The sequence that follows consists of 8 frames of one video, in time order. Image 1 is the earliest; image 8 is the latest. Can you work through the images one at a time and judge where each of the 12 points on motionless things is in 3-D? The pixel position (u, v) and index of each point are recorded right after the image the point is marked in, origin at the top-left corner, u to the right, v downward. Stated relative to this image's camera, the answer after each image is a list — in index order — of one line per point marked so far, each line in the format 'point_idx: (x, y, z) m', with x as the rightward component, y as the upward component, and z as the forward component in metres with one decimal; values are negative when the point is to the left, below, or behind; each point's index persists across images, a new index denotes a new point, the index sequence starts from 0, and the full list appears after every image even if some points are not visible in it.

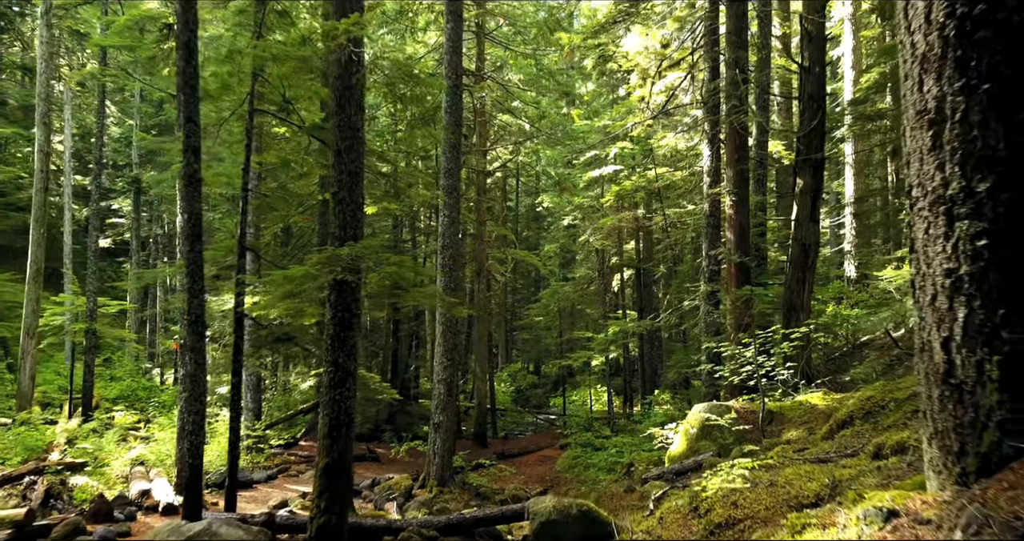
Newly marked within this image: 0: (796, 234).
0: (+4.1, +0.5, +10.8) m
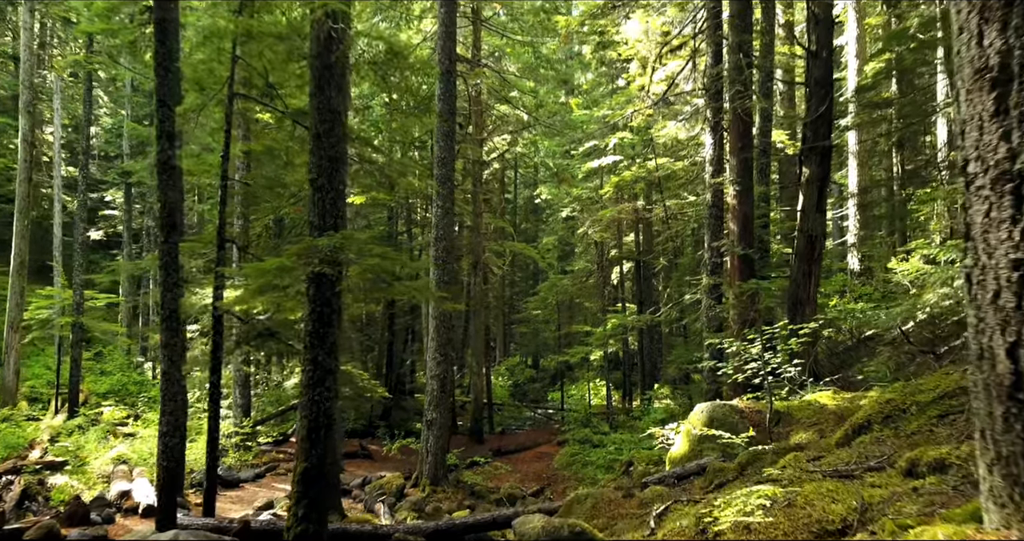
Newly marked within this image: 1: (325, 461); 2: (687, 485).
0: (+4.1, +0.6, +10.4) m
1: (-1.4, -1.5, +5.7) m
2: (+1.5, -1.8, +6.2) m
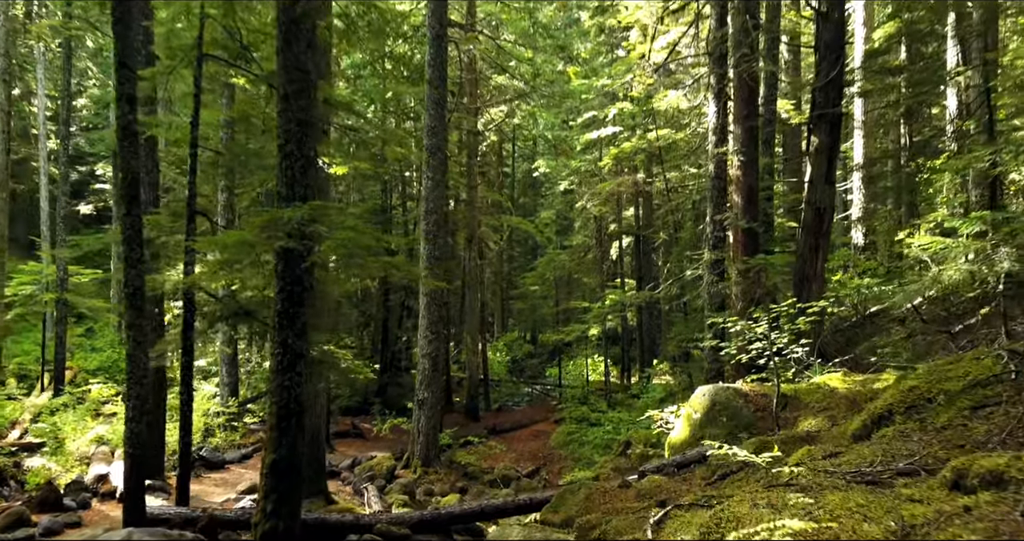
0: (+4.0, +1.0, +9.9) m
1: (-1.5, -1.3, +5.3) m
2: (+1.4, -1.6, +5.8) m
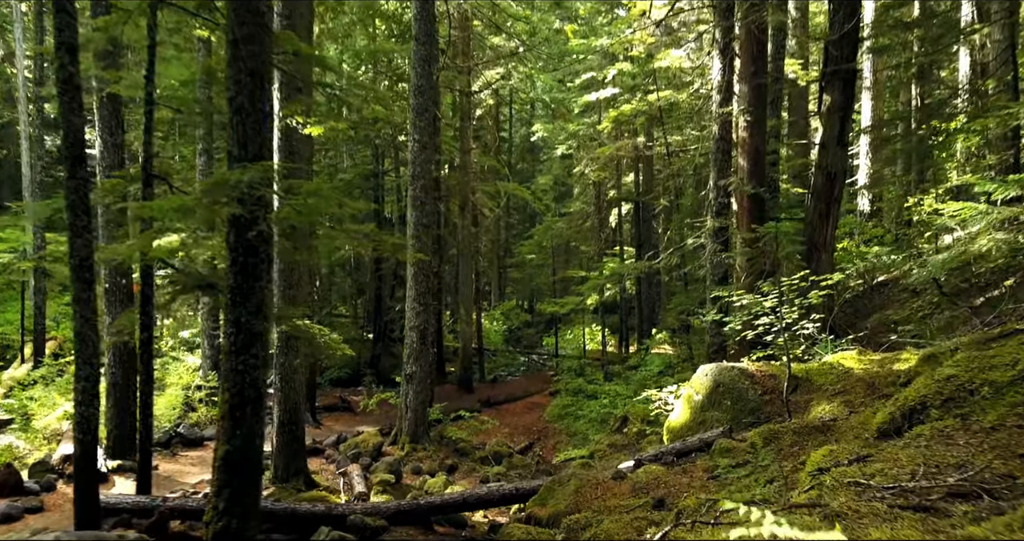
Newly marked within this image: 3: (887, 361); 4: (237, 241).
0: (+3.8, +1.4, +9.2) m
1: (-1.7, -1.1, +4.7) m
2: (+1.2, -1.4, +5.2) m
3: (+3.0, -0.7, +5.9) m
4: (-1.7, +0.2, +4.7) m
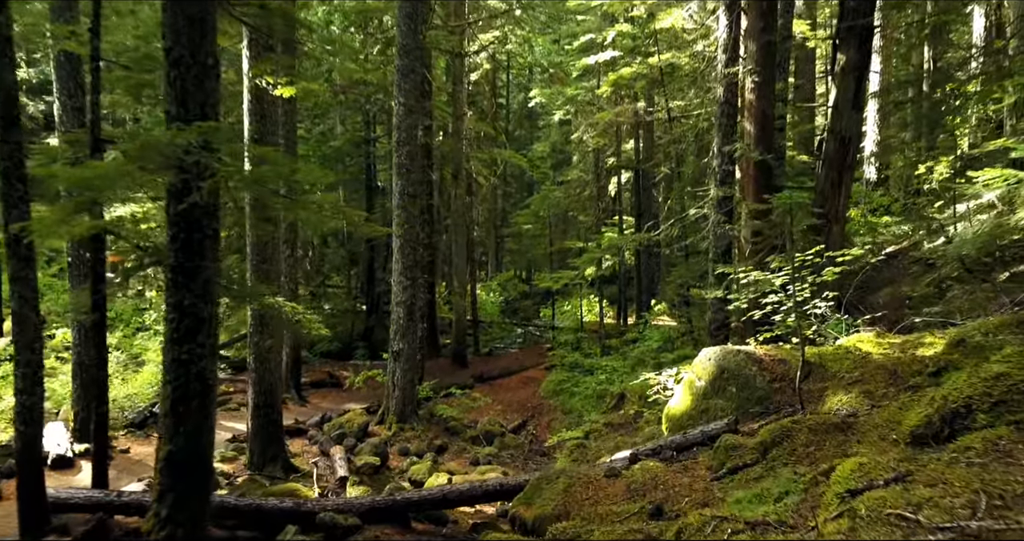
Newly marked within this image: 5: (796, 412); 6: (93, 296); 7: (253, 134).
0: (+3.7, +1.7, +8.6) m
1: (-1.8, -1.0, +4.2) m
2: (+1.1, -1.2, +4.7) m
3: (+2.9, -0.5, +5.3) m
4: (-1.9, +0.3, +4.1) m
5: (+1.9, -1.0, +5.0) m
6: (-3.4, -0.2, +6.1) m
7: (-2.8, +1.5, +8.0) m
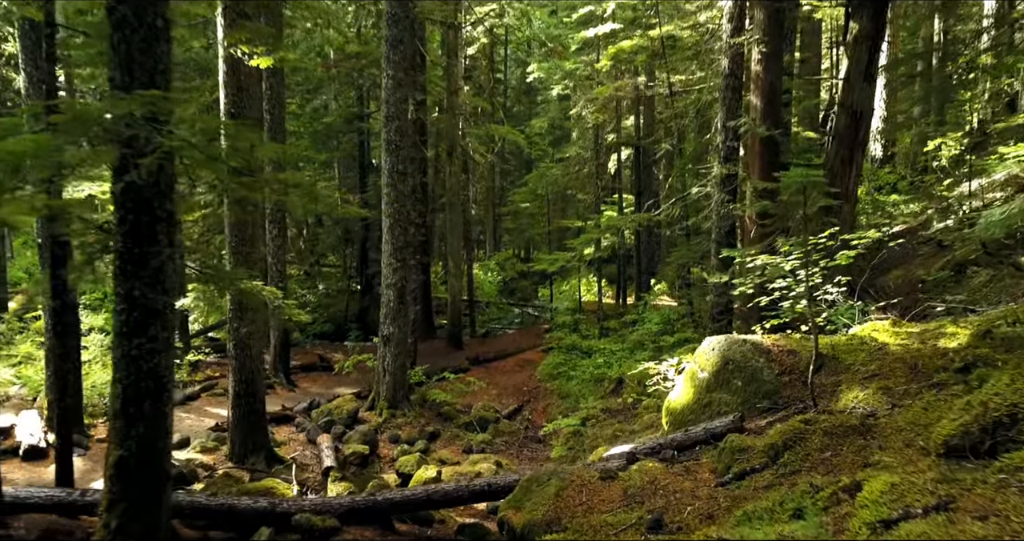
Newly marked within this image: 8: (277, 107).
0: (+3.6, +1.9, +8.1) m
1: (-1.8, -0.9, +3.8) m
2: (+1.1, -1.1, +4.4) m
3: (+2.8, -0.4, +4.9) m
4: (-1.9, +0.4, +3.7) m
5: (+1.8, -0.9, +4.6) m
6: (-3.5, -0.1, +5.7) m
7: (-2.9, +1.6, +7.5) m
8: (-3.9, +2.7, +12.1) m
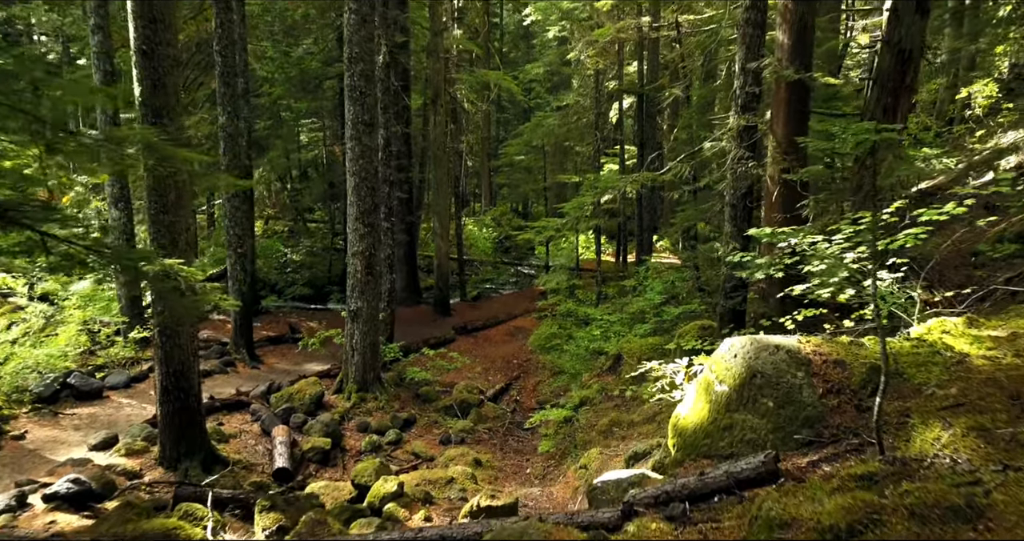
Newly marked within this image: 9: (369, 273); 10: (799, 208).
0: (+3.4, +2.2, +6.7) m
1: (-2.1, -0.9, +2.6) m
2: (+0.9, -1.1, +3.2) m
3: (+2.6, -0.4, +3.7) m
4: (-2.1, +0.4, +2.4) m
5: (+1.6, -0.8, +3.4) m
6: (-3.7, 0.0, +4.4) m
7: (-3.1, +1.9, +6.1) m
8: (-4.1, +3.2, +10.7) m
9: (-1.8, 0.0, +9.2) m
10: (+2.8, +0.6, +7.2) m
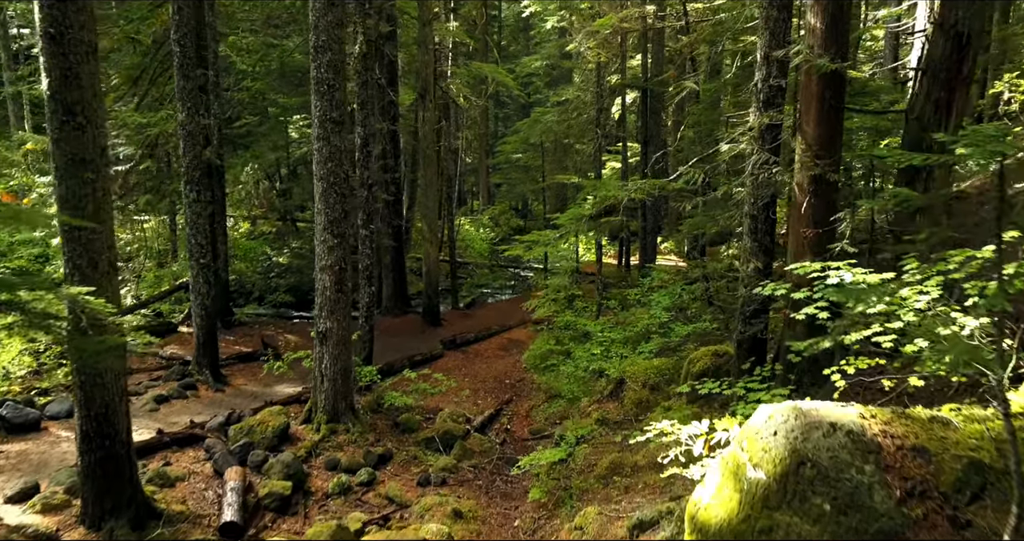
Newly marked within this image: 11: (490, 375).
0: (+3.3, +1.9, +5.7) m
1: (-2.2, -1.1, +1.6) m
2: (+0.7, -1.3, +2.2) m
3: (+2.4, -0.6, +2.7) m
4: (-2.3, +0.1, +1.4) m
5: (+1.5, -1.0, +2.4) m
6: (-3.8, -0.2, +3.4) m
7: (-3.2, +1.7, +5.1) m
8: (-4.2, +3.1, +9.6) m
9: (-1.9, -0.2, +8.2) m
10: (+2.7, +0.4, +6.2) m
11: (-0.3, -1.6, +11.6) m
